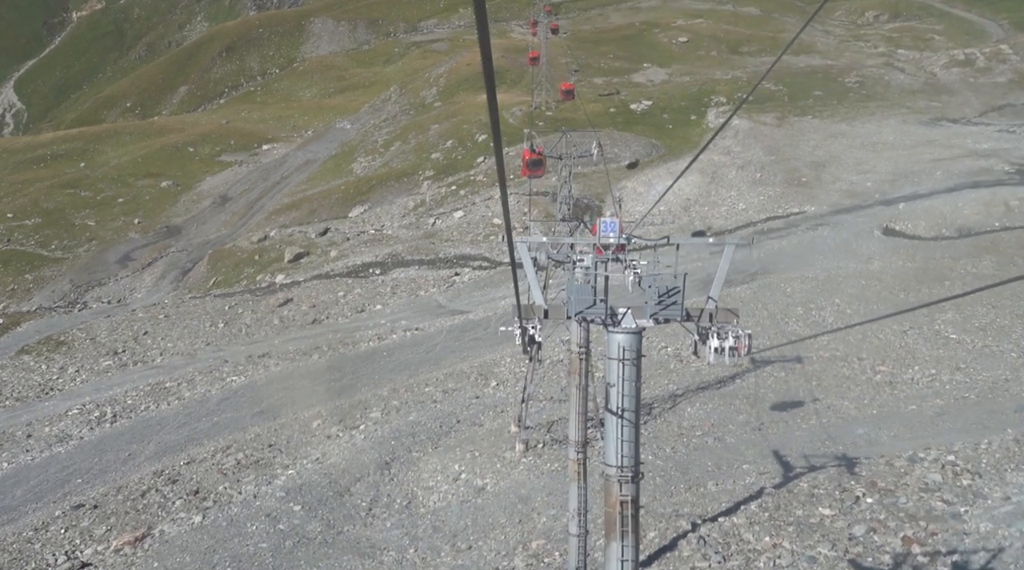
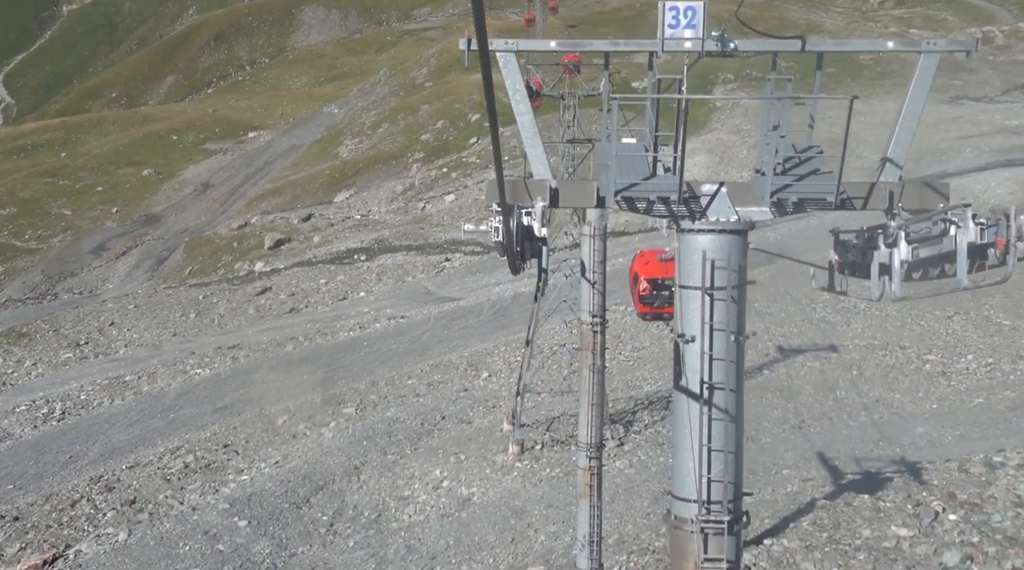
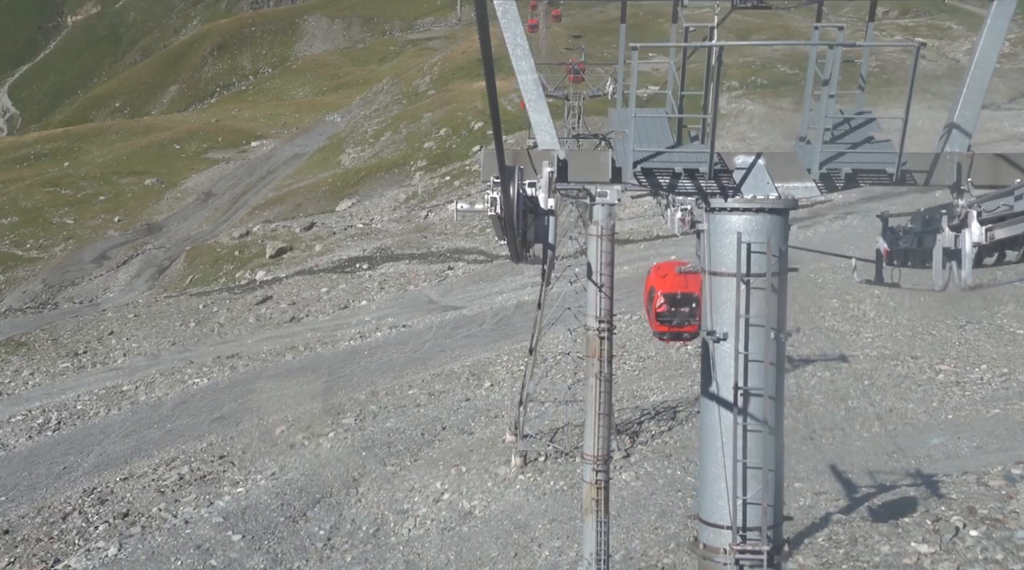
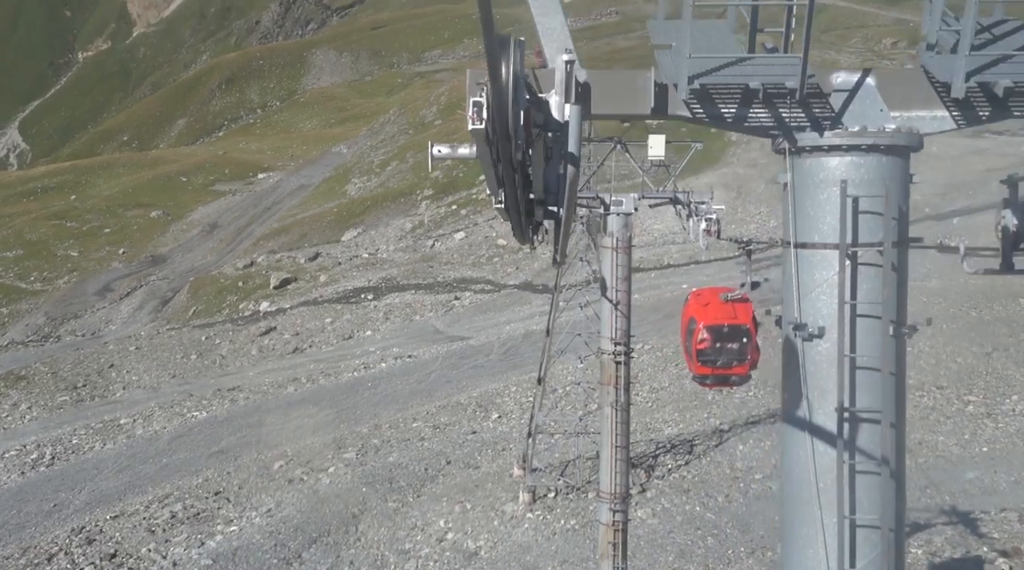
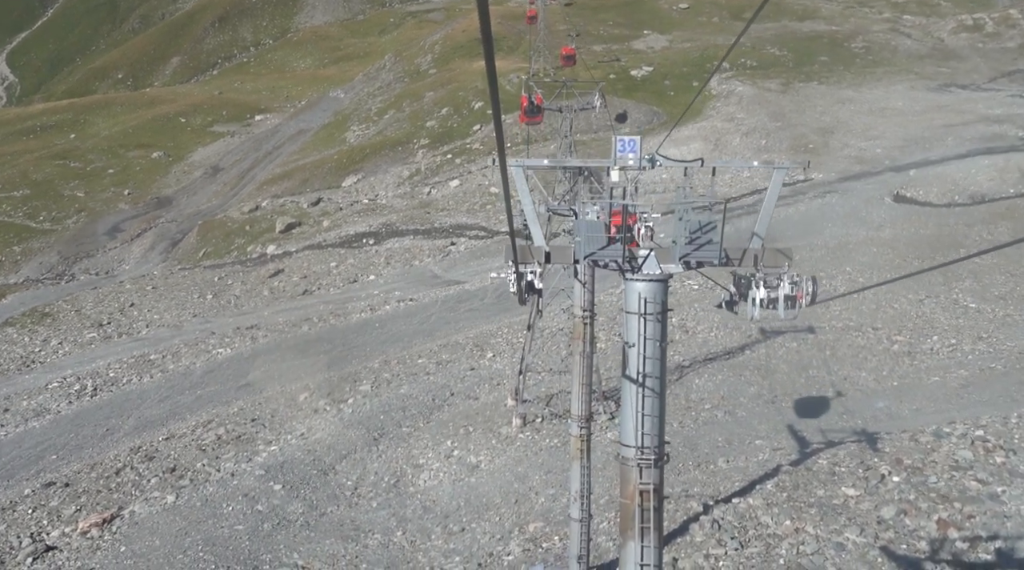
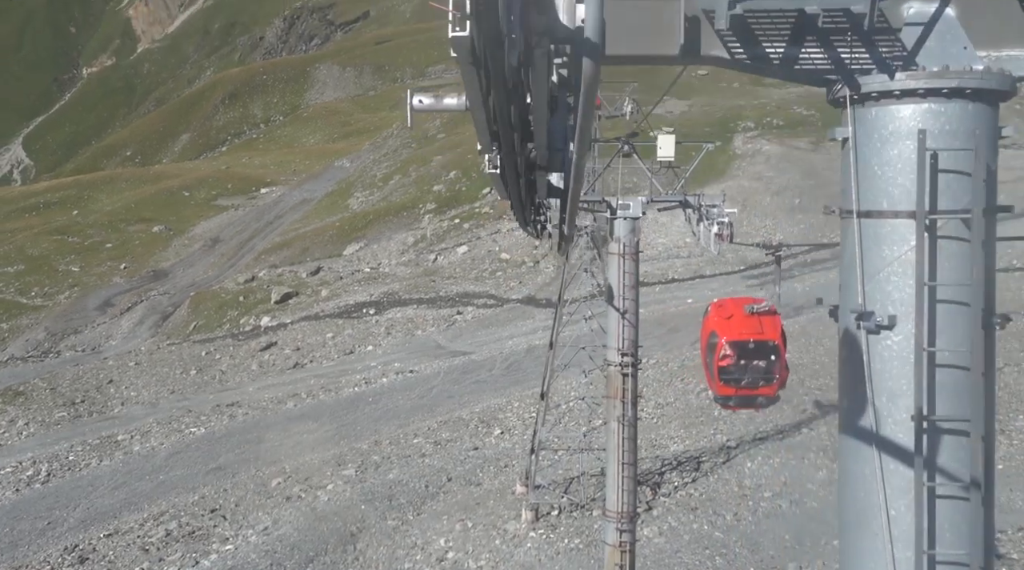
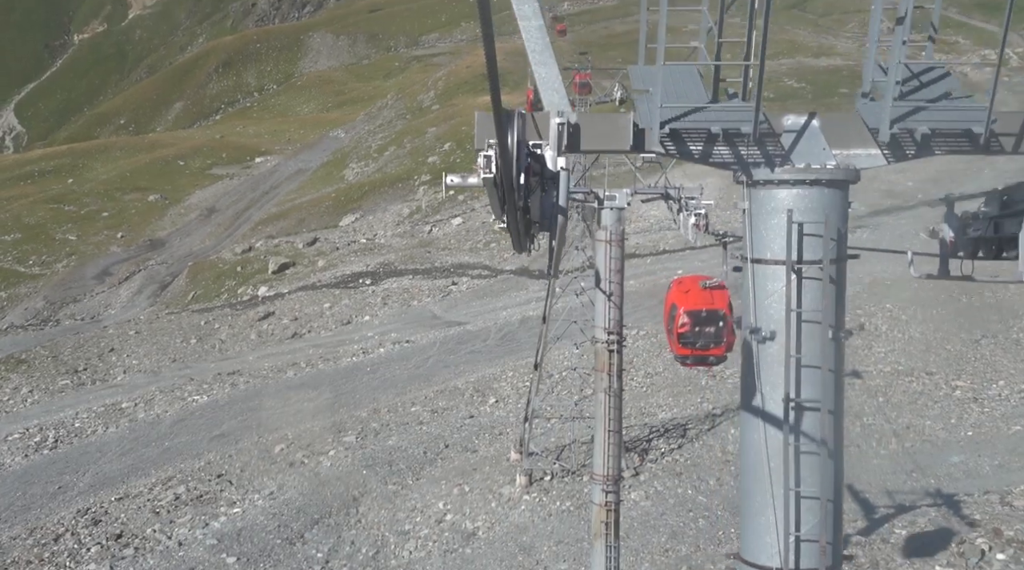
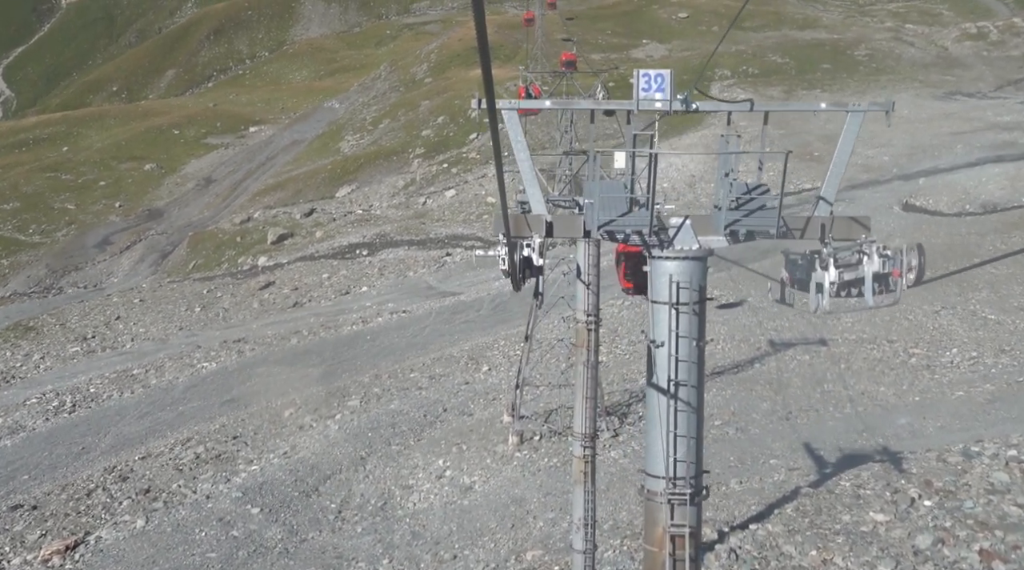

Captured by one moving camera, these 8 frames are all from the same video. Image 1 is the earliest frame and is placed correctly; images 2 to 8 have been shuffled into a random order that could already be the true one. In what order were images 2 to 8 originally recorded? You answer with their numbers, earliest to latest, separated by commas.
5, 8, 2, 3, 7, 4, 6
